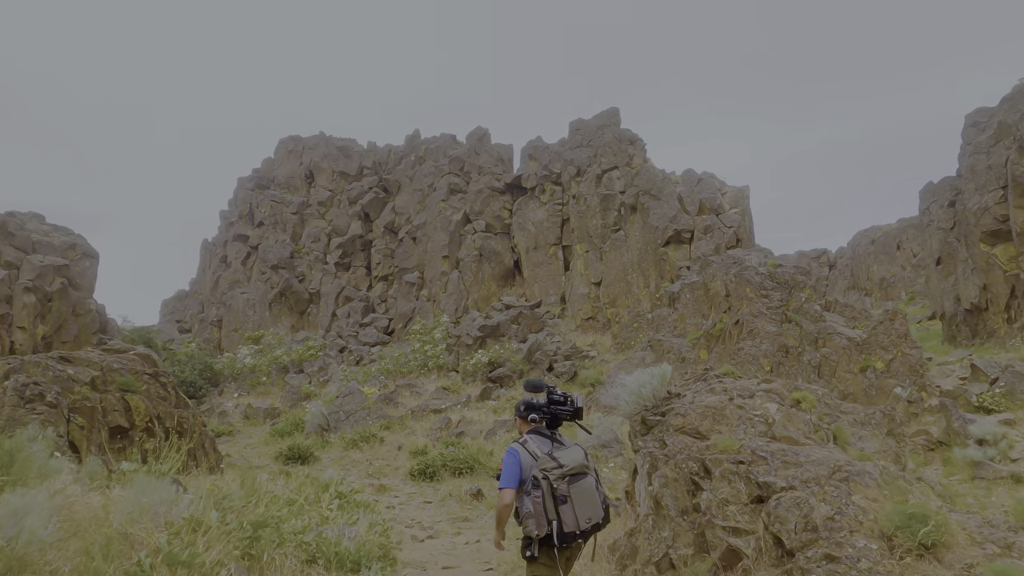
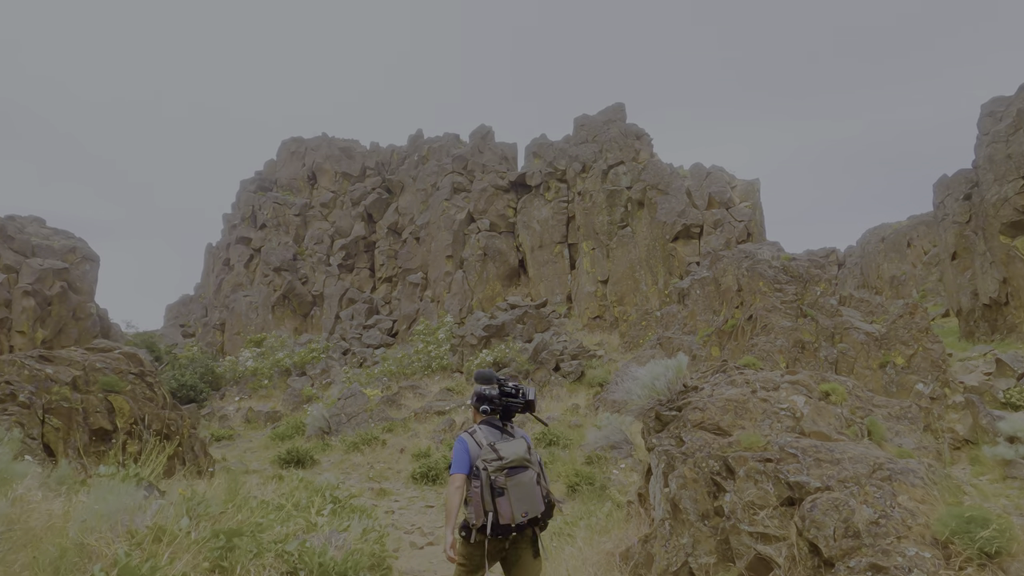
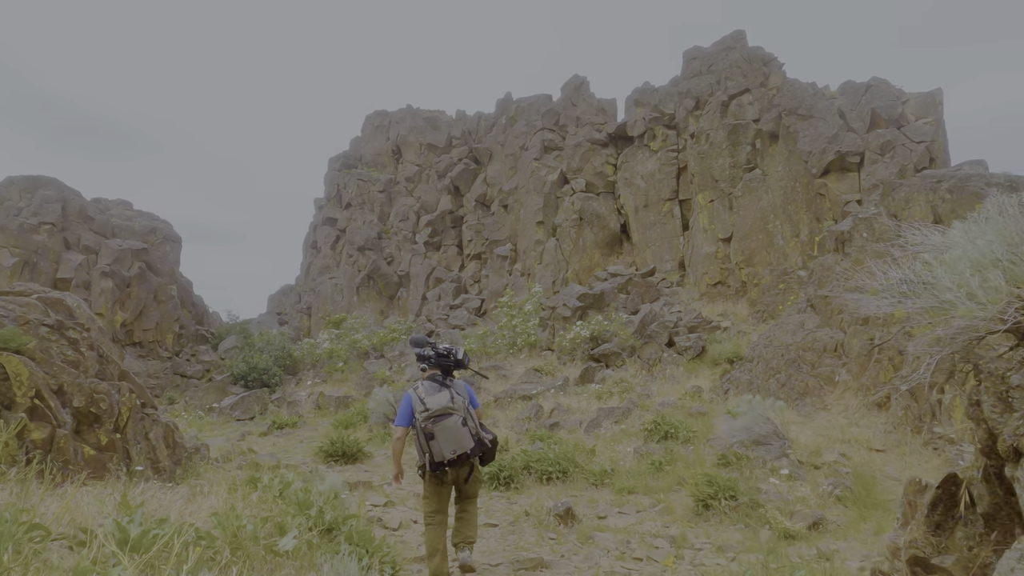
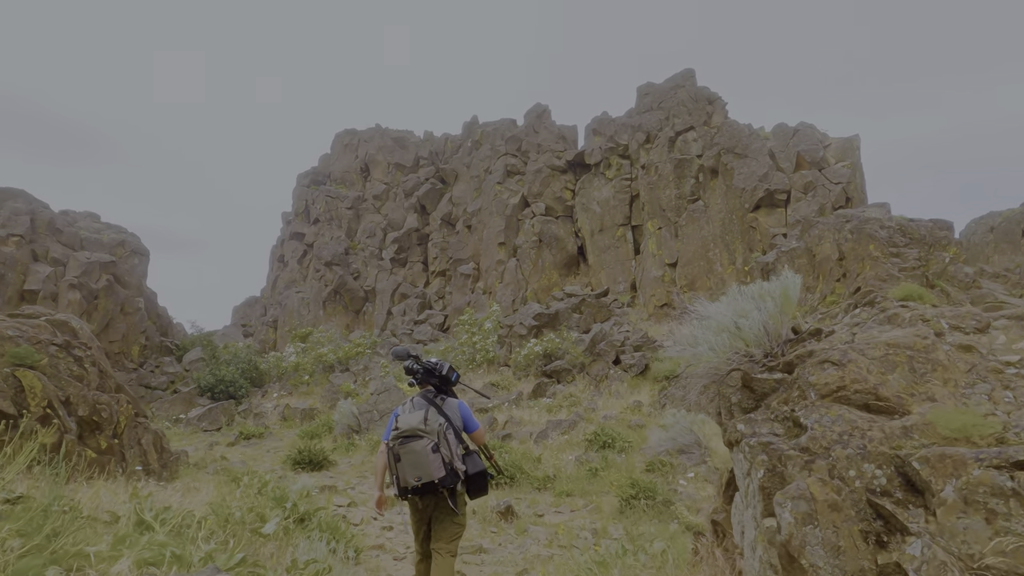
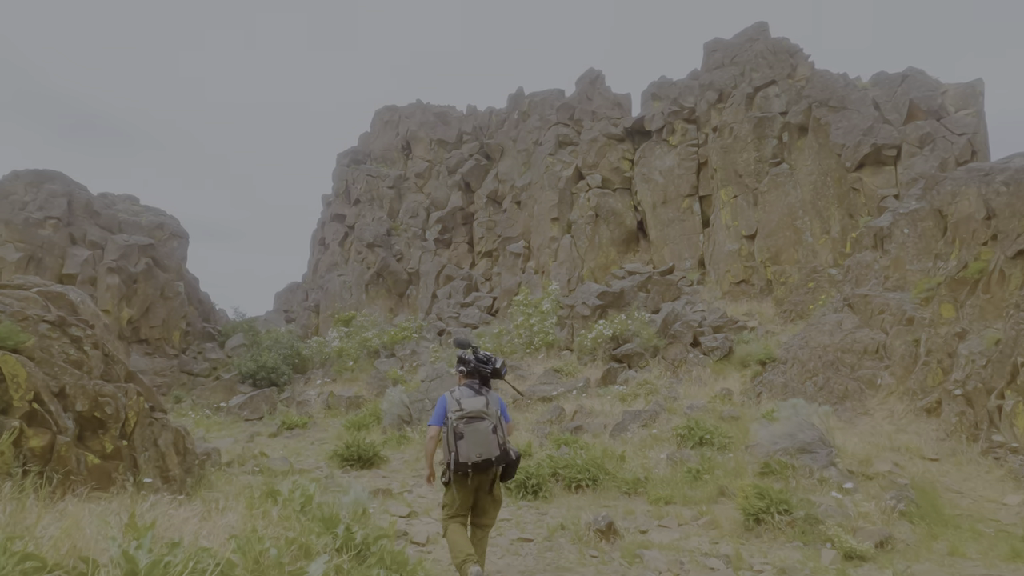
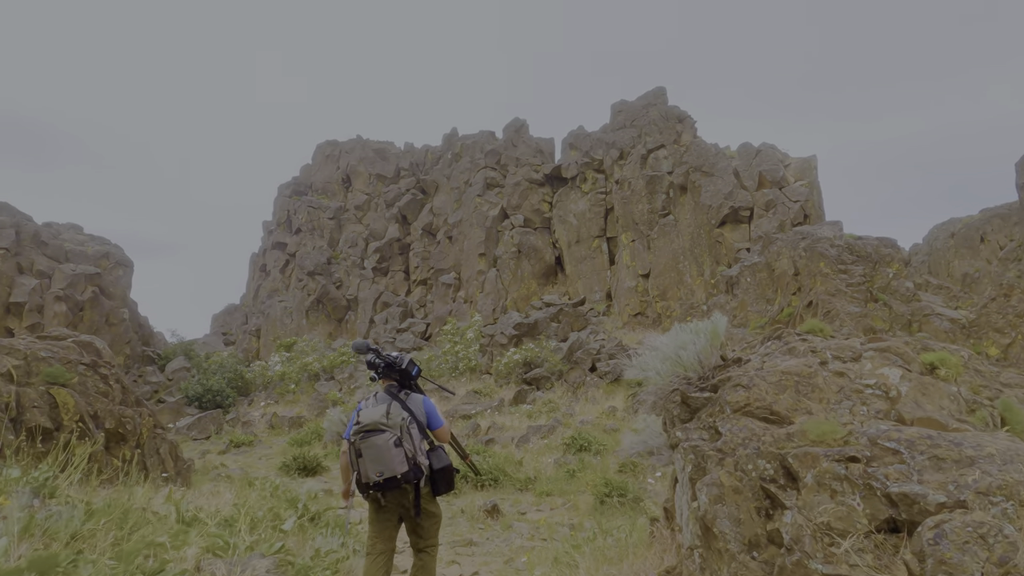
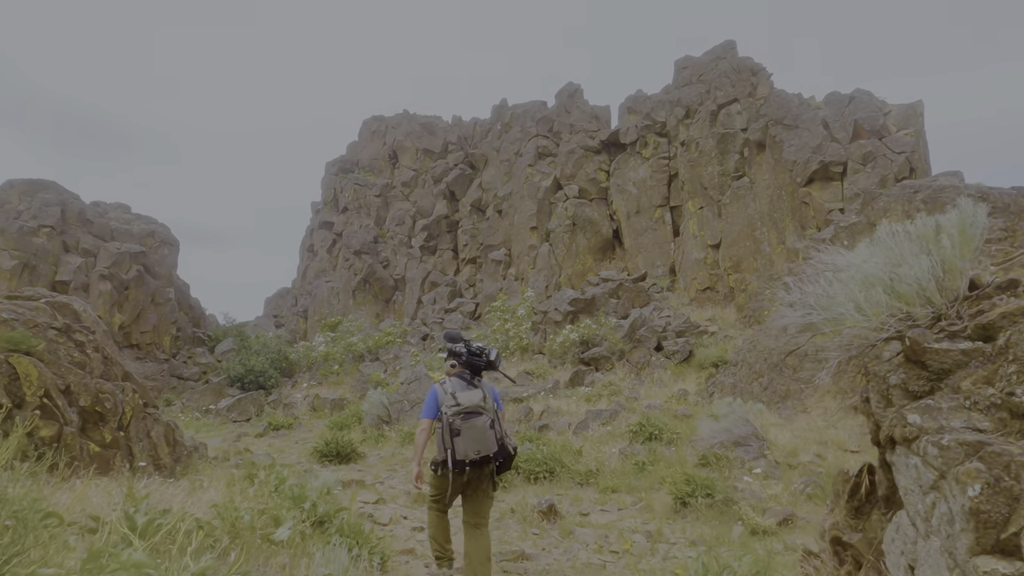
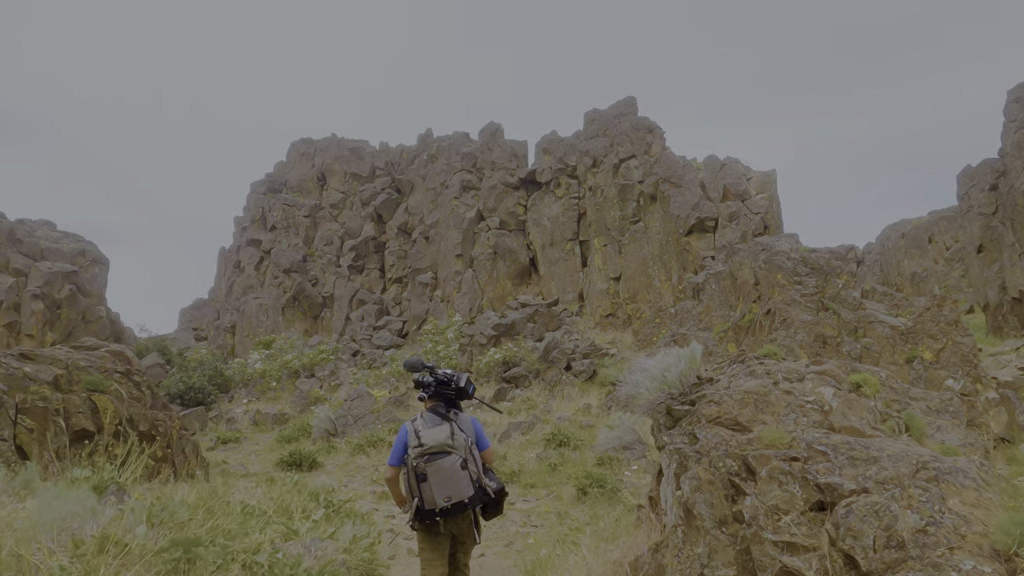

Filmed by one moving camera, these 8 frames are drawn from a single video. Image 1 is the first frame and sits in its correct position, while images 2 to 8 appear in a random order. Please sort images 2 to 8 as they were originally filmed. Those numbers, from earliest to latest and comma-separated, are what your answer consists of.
2, 8, 6, 4, 7, 3, 5
